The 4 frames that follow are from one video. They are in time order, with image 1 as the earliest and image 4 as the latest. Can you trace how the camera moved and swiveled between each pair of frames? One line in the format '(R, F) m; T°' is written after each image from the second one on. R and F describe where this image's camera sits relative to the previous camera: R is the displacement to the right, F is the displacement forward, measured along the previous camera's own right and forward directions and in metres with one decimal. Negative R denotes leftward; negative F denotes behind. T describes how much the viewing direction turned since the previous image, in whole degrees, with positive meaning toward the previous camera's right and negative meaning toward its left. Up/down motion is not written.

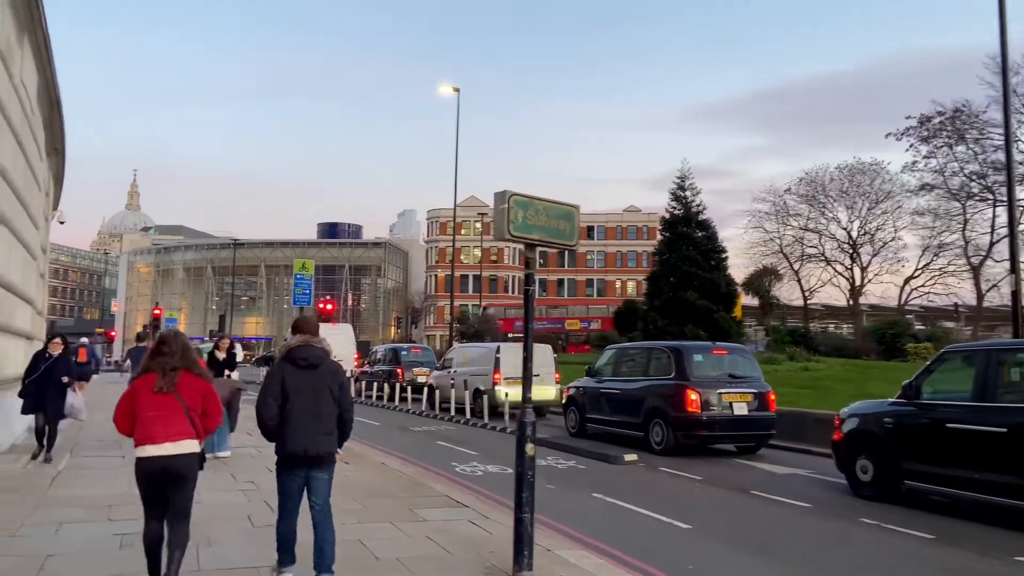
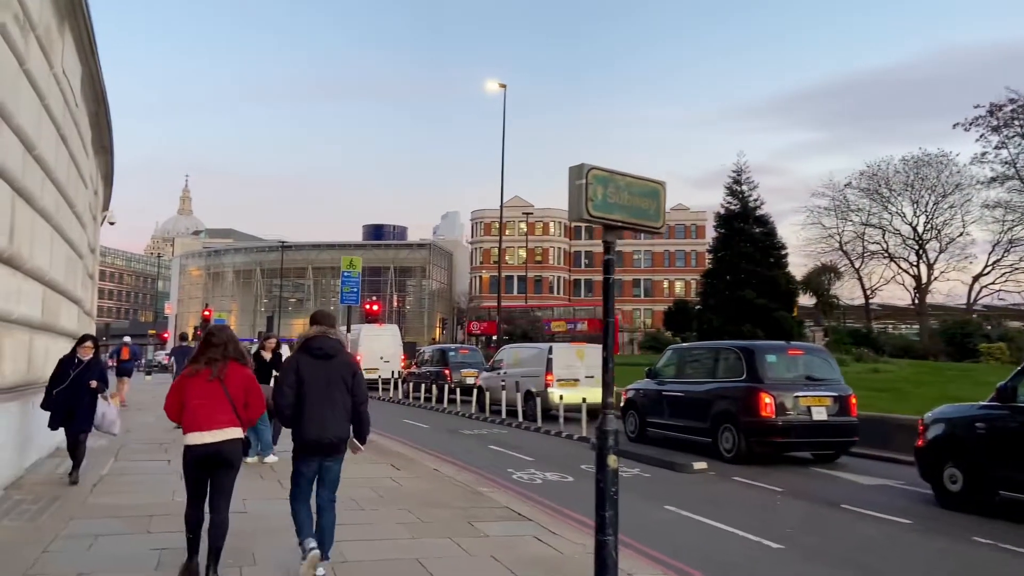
(-0.2, +0.7) m; -3°
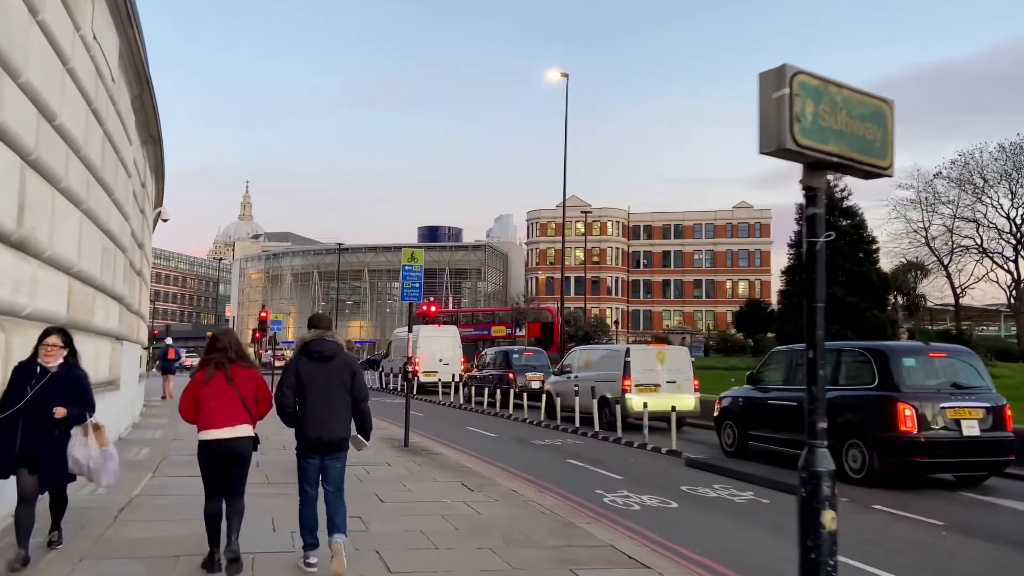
(-0.5, +1.6) m; -4°
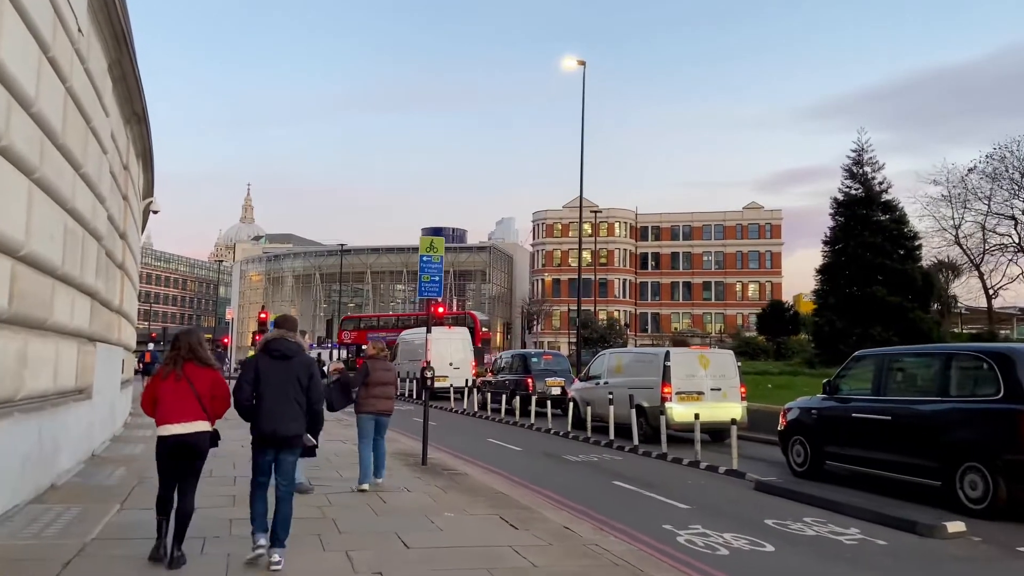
(-0.5, +1.8) m; 0°
